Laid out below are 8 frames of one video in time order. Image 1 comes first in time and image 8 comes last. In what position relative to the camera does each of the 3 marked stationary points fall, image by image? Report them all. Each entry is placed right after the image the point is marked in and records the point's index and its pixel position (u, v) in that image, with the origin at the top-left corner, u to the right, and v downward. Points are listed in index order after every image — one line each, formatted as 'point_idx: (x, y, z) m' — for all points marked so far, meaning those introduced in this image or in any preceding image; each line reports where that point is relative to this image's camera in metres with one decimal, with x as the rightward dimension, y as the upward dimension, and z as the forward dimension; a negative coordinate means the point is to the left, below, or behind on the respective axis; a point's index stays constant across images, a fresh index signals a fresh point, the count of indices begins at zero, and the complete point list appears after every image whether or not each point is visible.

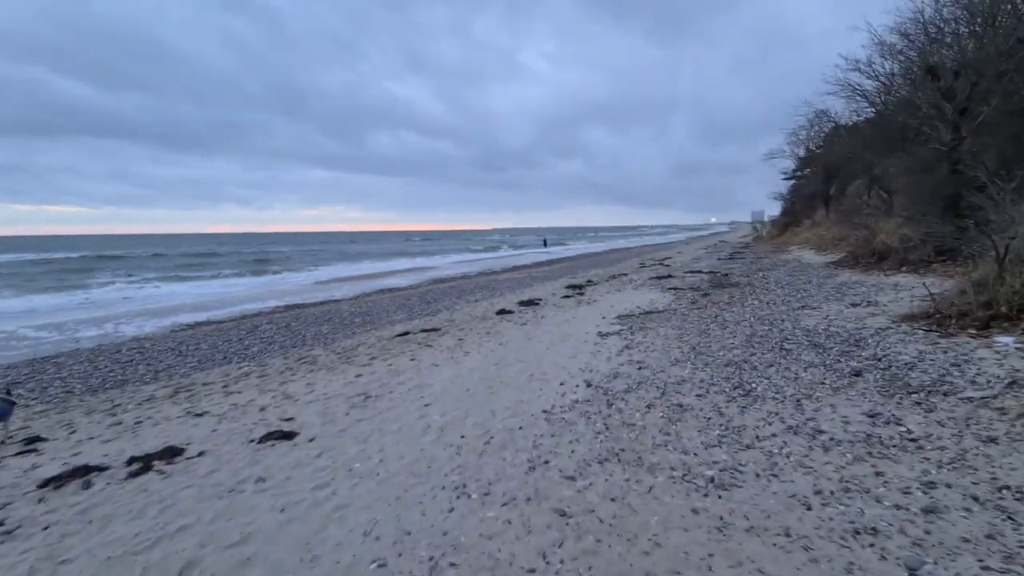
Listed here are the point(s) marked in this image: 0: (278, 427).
0: (-3.5, -2.1, +7.3) m
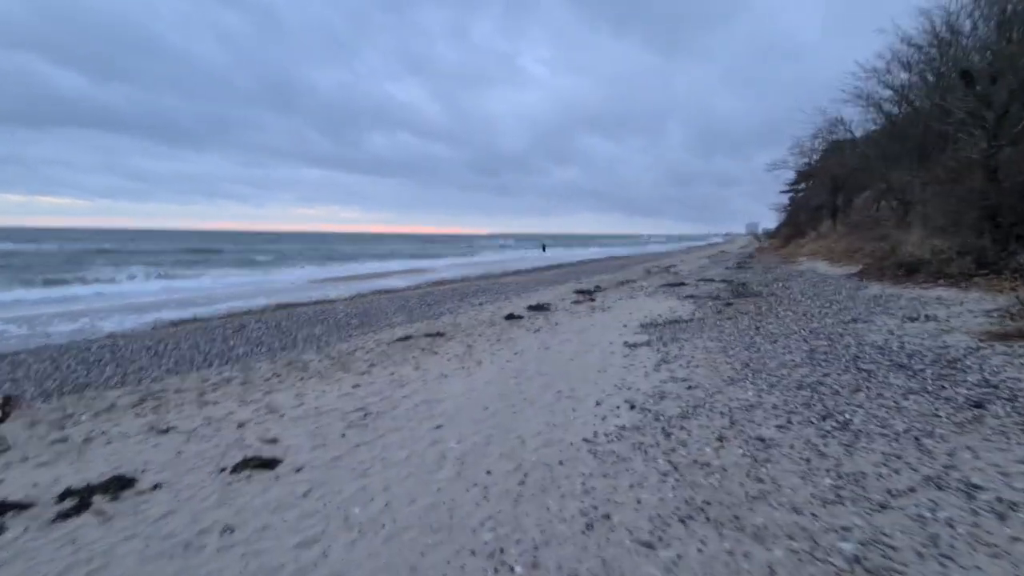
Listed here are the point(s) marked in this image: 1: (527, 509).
0: (-3.1, -2.0, +6.0) m
1: (+0.1, -2.0, +4.4) m
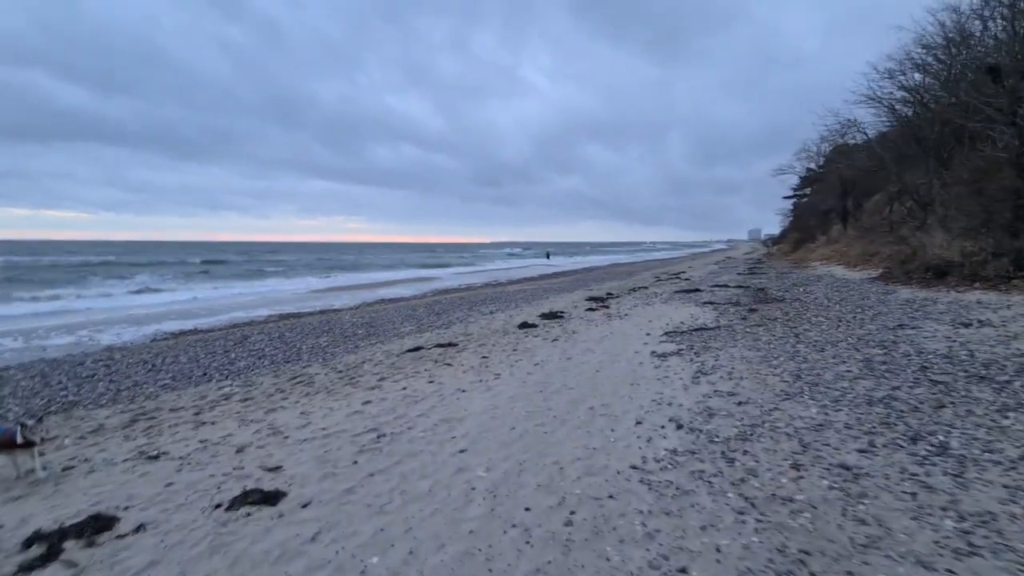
0: (-2.7, -2.1, +5.2) m
1: (+0.5, -2.0, +3.6) m
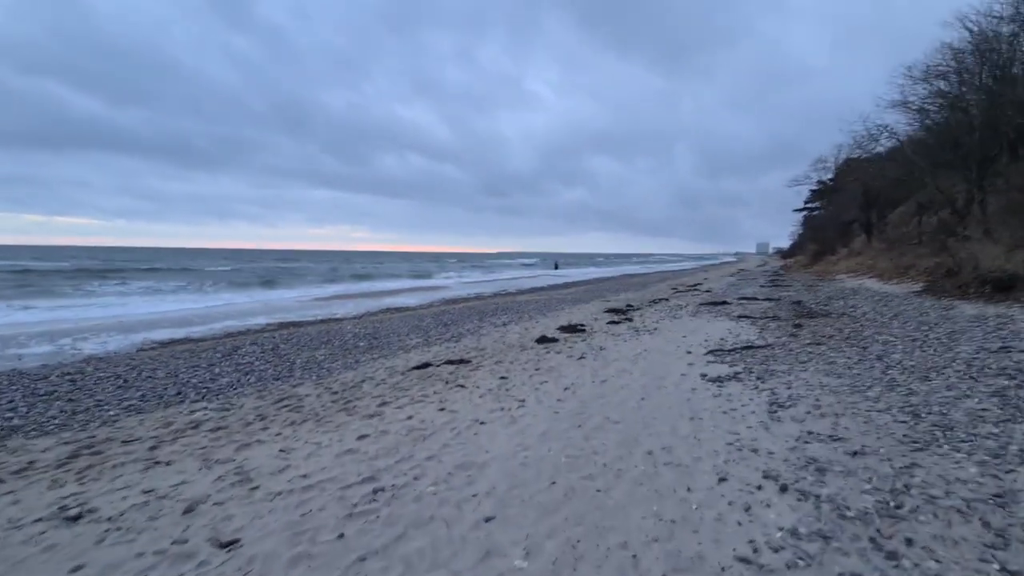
0: (-2.3, -2.1, +3.7) m
1: (+0.9, -2.0, +2.0) m
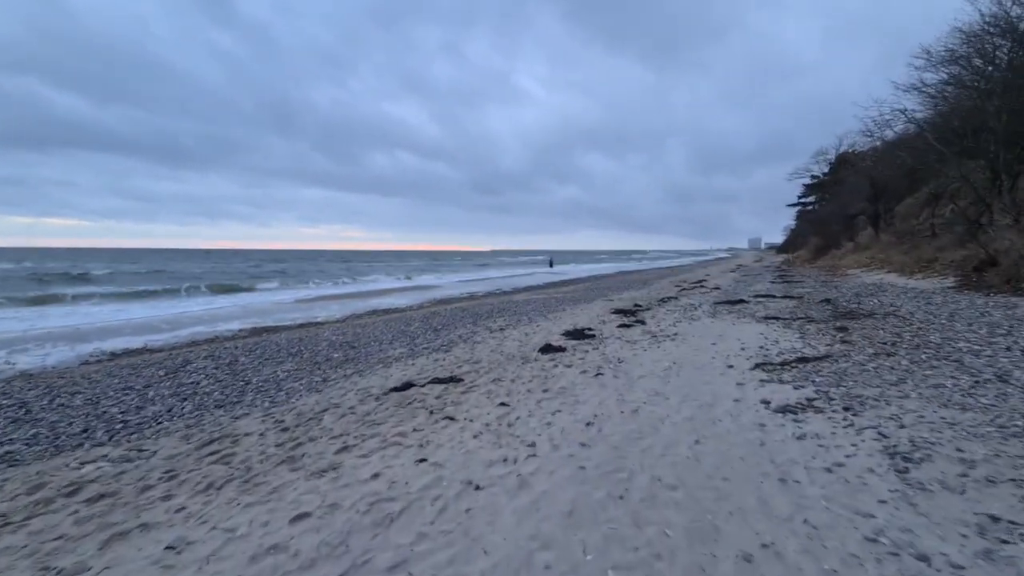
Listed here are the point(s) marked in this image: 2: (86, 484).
0: (-2.2, -2.2, +1.6) m
1: (+1.0, -2.1, 0.0) m
2: (-4.7, -2.1, +5.4) m
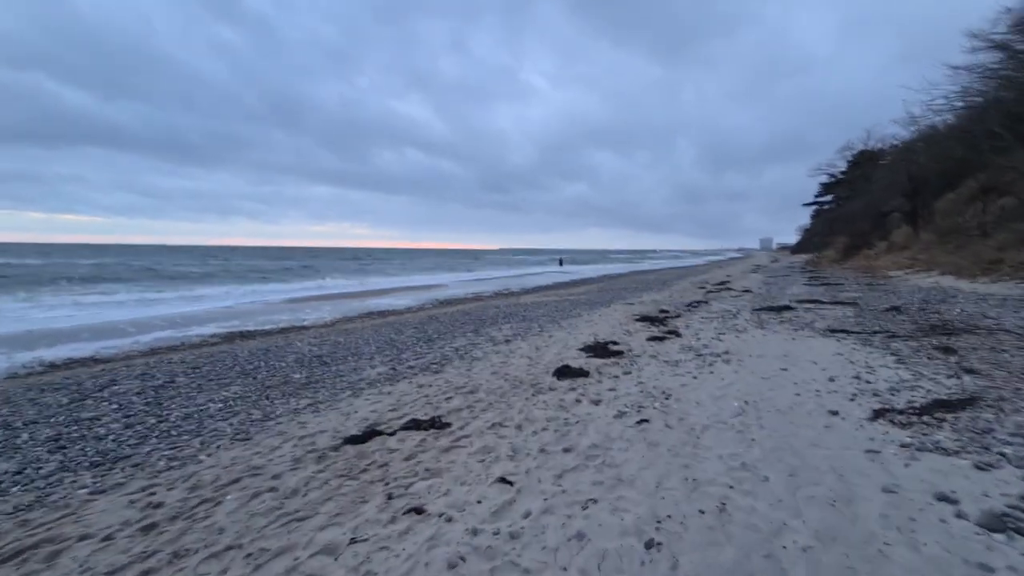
0: (-2.3, -2.3, -1.1) m
1: (+0.9, -2.2, -2.8) m
2: (-4.6, -2.2, +2.8) m
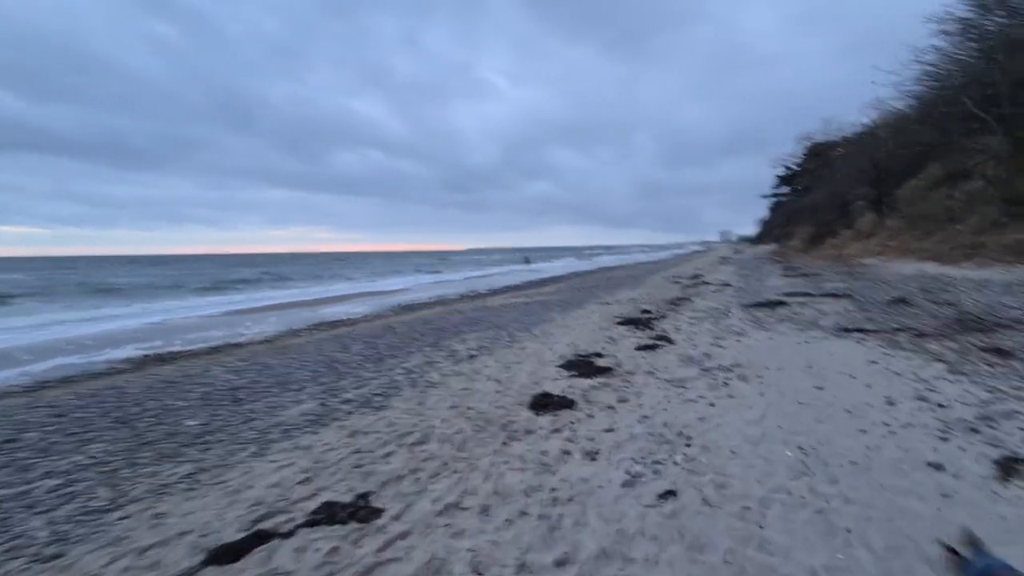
0: (-2.1, -2.5, -3.5) m
1: (+1.2, -2.3, -4.9) m
2: (-4.7, -2.5, +0.3) m
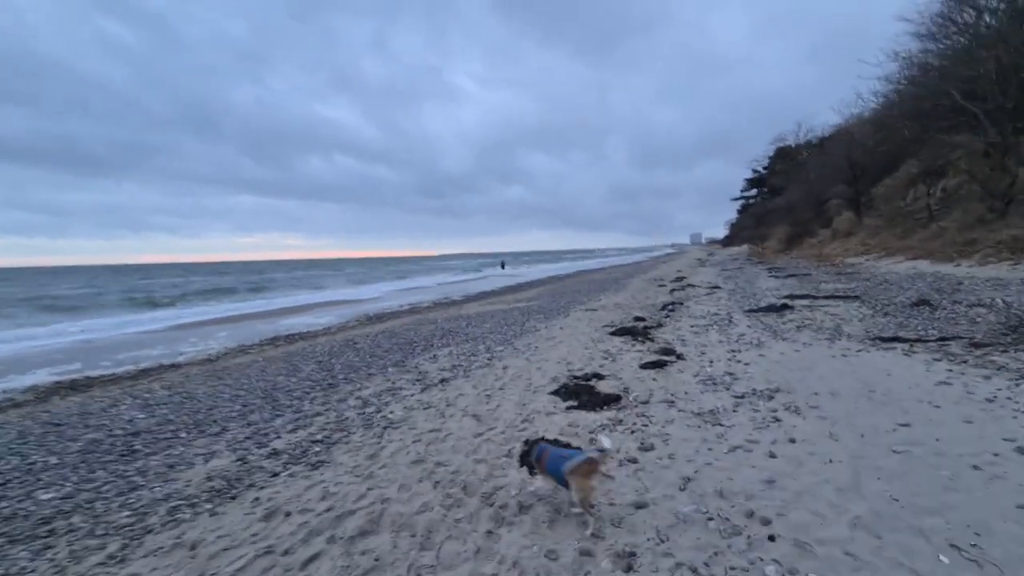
0: (-1.7, -2.6, -5.5) m
1: (+1.7, -2.3, -6.8) m
2: (-4.5, -2.7, -2.0) m
